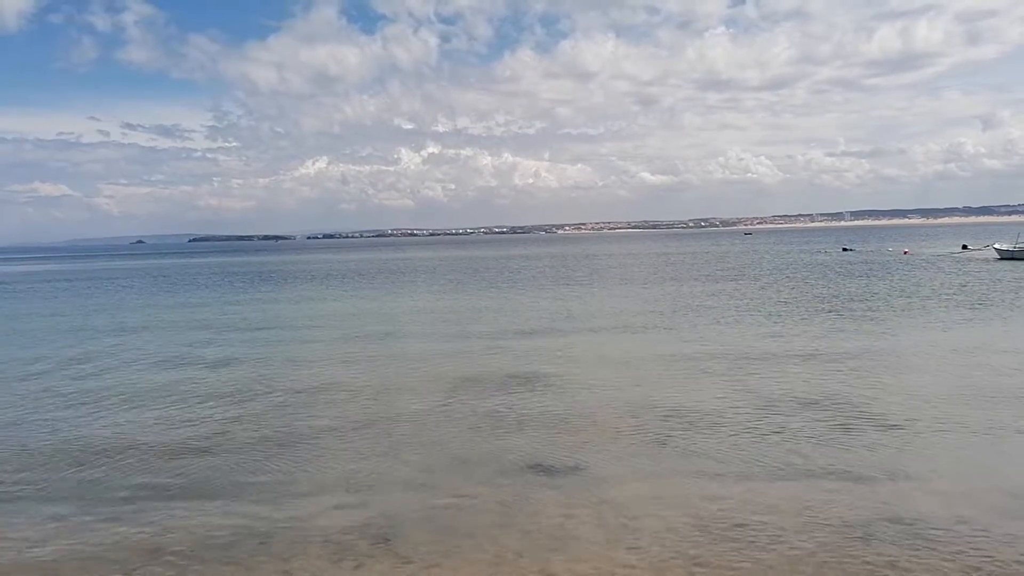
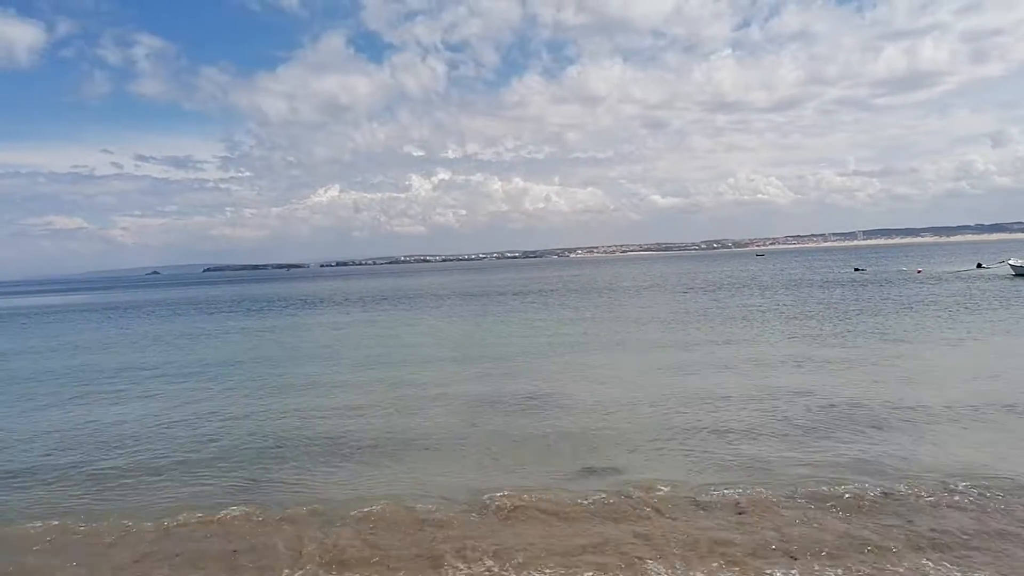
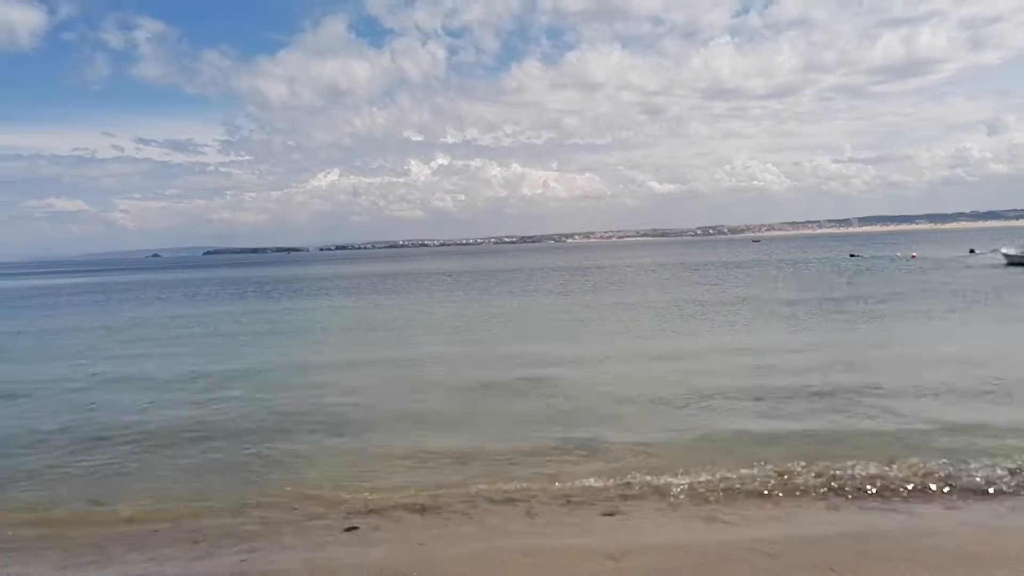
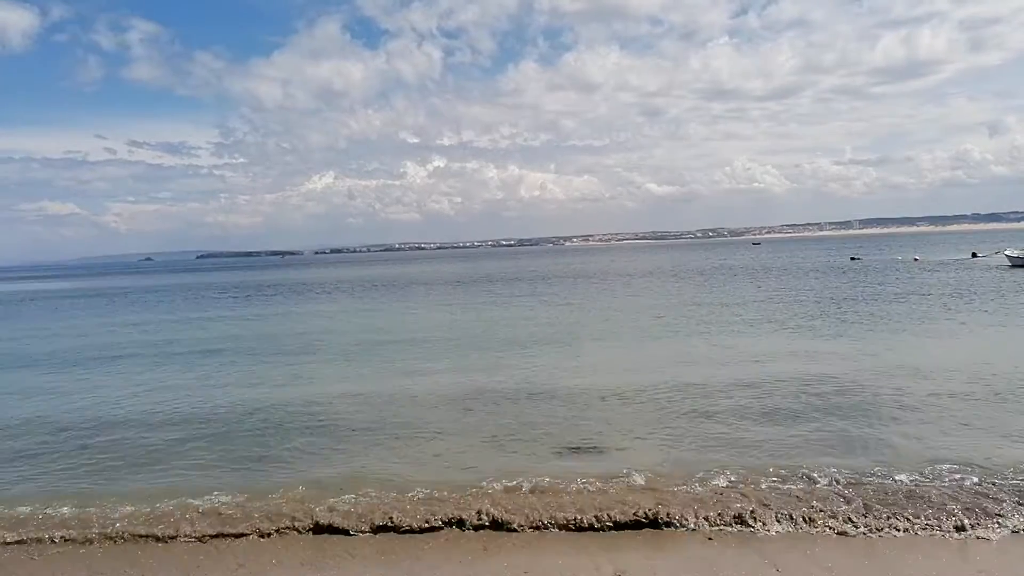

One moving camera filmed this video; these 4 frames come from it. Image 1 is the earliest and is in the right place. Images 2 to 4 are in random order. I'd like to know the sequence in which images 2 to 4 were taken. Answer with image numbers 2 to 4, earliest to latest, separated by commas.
3, 4, 2
